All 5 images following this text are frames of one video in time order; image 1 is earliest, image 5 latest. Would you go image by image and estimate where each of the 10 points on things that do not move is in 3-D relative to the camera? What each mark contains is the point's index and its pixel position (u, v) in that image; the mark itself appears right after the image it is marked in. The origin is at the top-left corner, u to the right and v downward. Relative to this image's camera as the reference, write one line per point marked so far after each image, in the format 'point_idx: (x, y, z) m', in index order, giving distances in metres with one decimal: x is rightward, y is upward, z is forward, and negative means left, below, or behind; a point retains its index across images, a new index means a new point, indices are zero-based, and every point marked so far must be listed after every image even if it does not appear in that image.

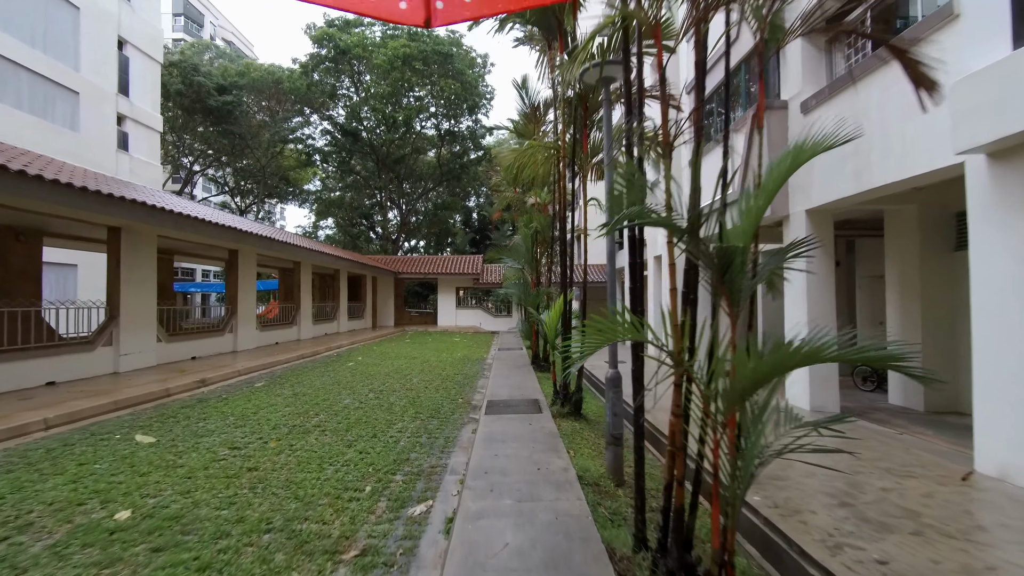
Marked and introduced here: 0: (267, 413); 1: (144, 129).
0: (-2.3, -1.2, +4.9) m
1: (-10.6, +4.6, +15.3) m
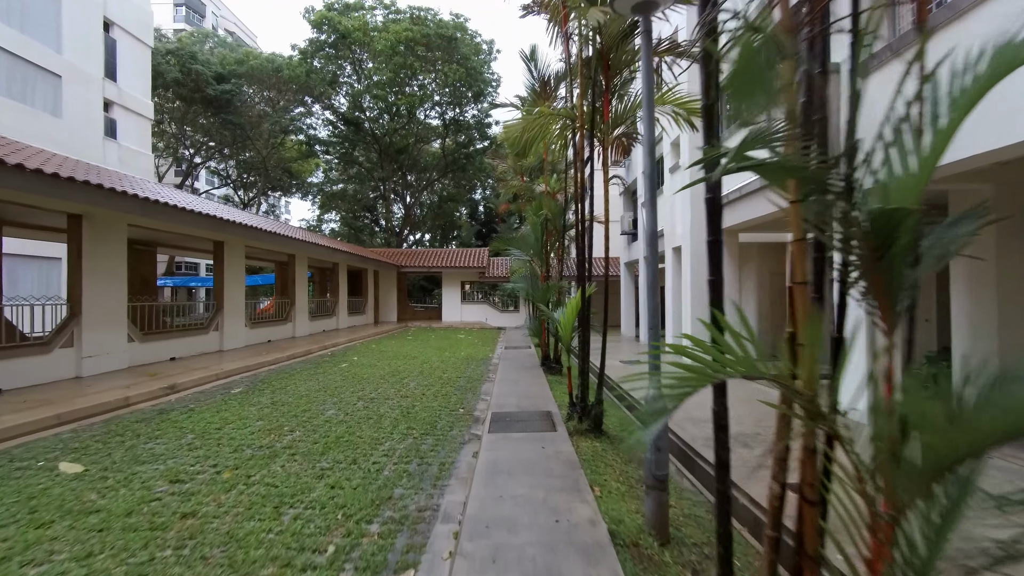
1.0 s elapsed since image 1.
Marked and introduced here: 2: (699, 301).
0: (-2.2, -1.1, +4.2) m
1: (-10.4, +4.7, +14.6) m
2: (+3.2, -0.2, +9.1) m
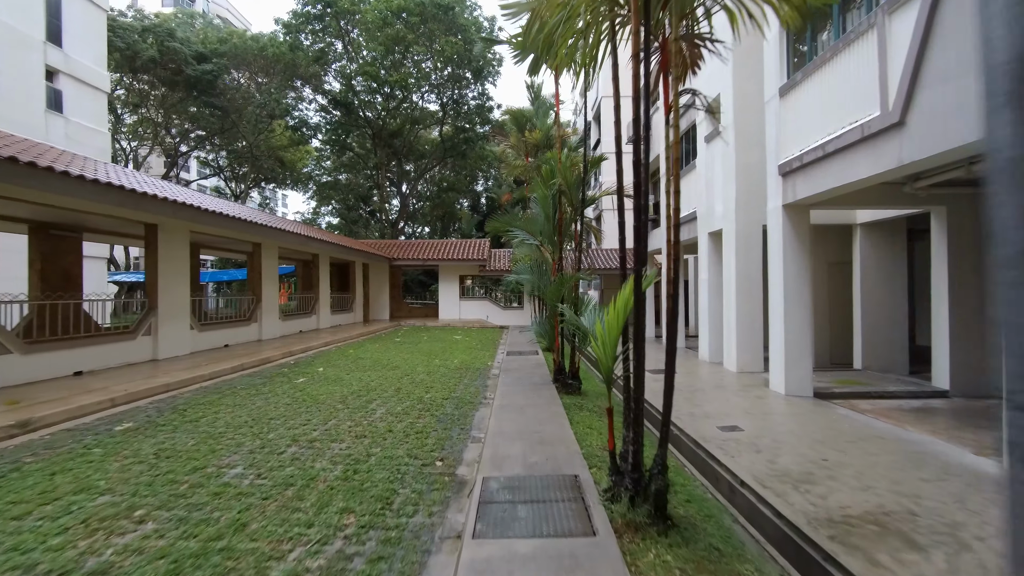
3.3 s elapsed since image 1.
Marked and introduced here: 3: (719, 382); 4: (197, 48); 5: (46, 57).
0: (-2.2, -1.1, +2.5) m
1: (-10.3, +4.8, +12.9) m
2: (+3.2, -0.1, +7.3) m
3: (+2.7, -1.2, +6.9) m
4: (-11.1, +8.5, +18.7) m
5: (-10.2, +5.1, +11.7) m
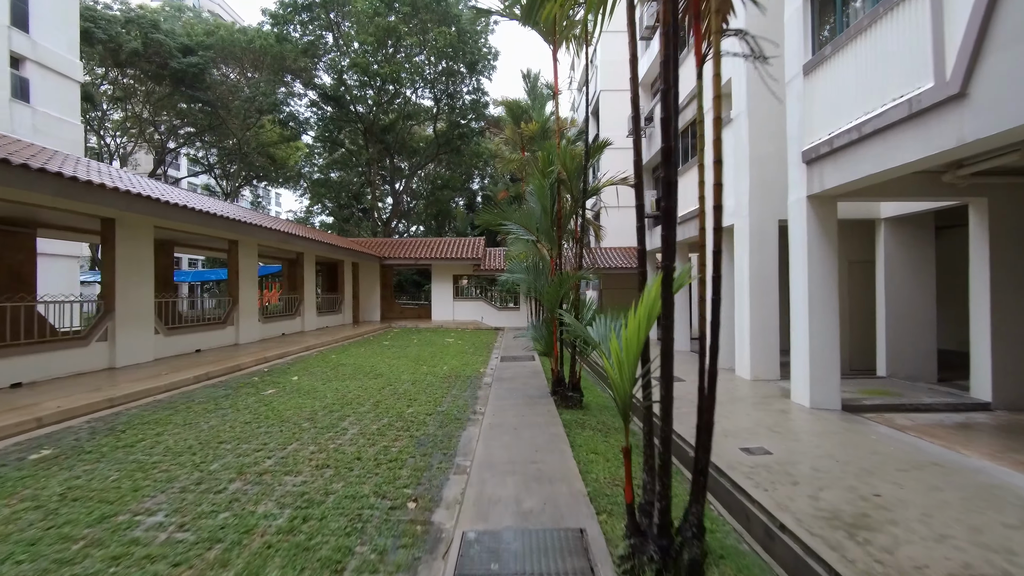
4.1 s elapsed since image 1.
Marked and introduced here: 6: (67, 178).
0: (-2.3, -1.1, +1.8) m
1: (-10.5, +4.8, +12.2) m
2: (+3.1, -0.1, +6.7) m
3: (+2.6, -1.2, +6.3) m
4: (-11.3, +8.5, +18.0) m
5: (-10.3, +5.0, +11.0) m
6: (-4.6, +1.1, +5.5) m
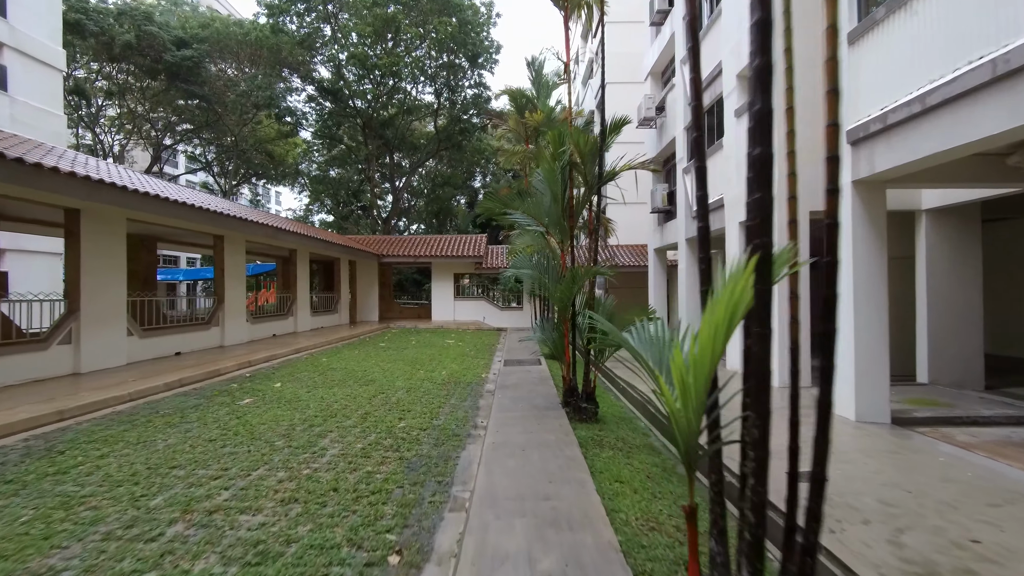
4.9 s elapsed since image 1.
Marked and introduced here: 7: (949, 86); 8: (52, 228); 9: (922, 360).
0: (-2.2, -1.1, +1.2) m
1: (-10.4, +4.9, +11.6) m
2: (+3.2, -0.1, +6.1) m
3: (+2.7, -1.2, +5.7) m
4: (-11.2, +8.5, +17.5) m
5: (-10.3, +5.1, +10.4) m
6: (-4.6, +1.2, +4.9) m
7: (+3.0, +1.4, +3.6) m
8: (-6.1, +0.8, +7.1) m
9: (+5.0, -0.9, +6.5) m
